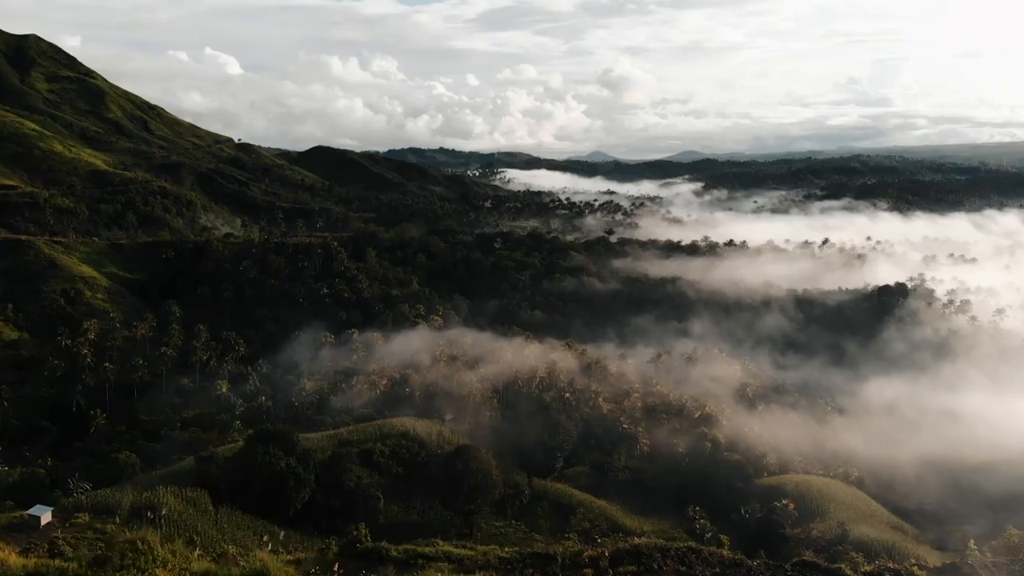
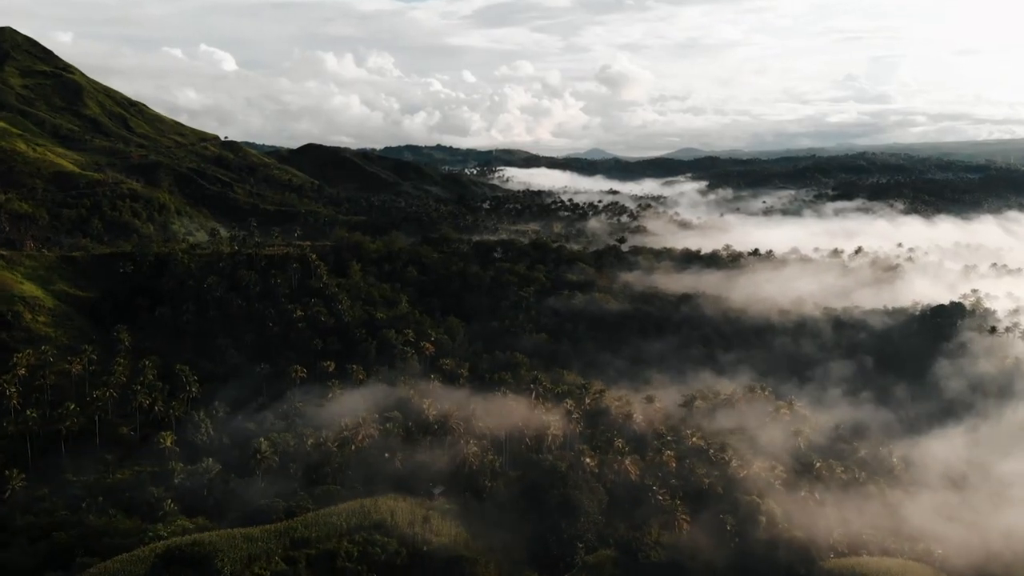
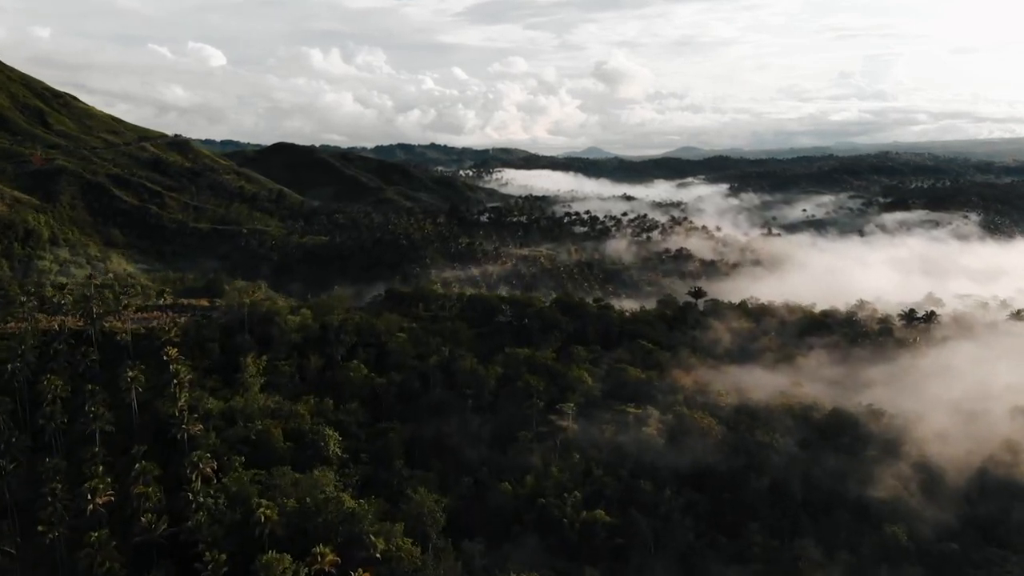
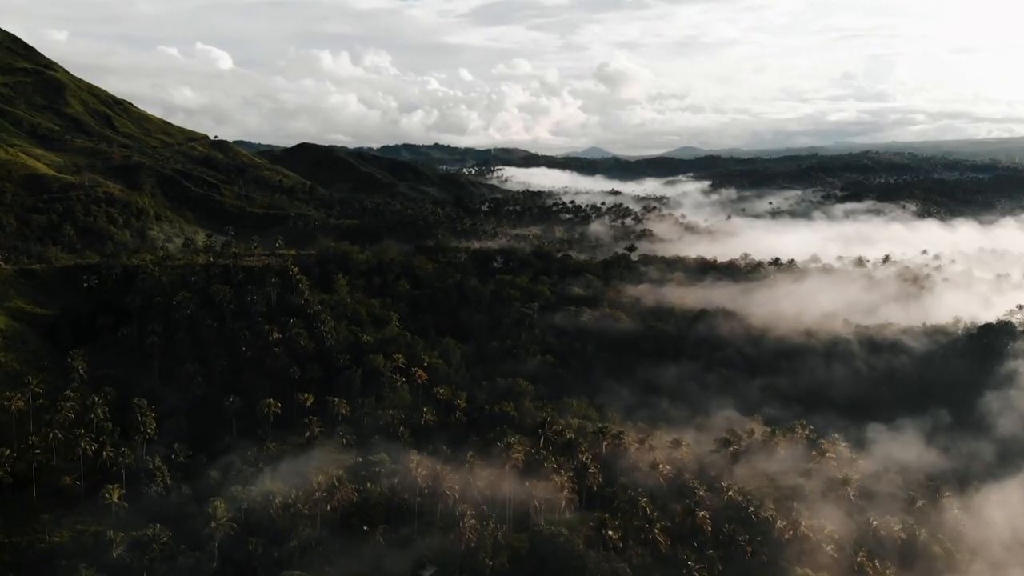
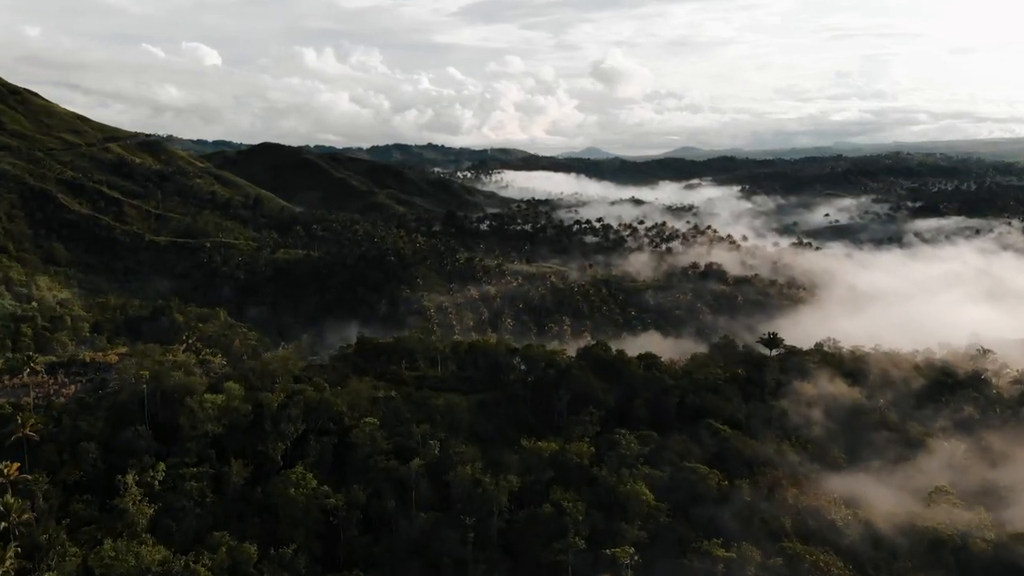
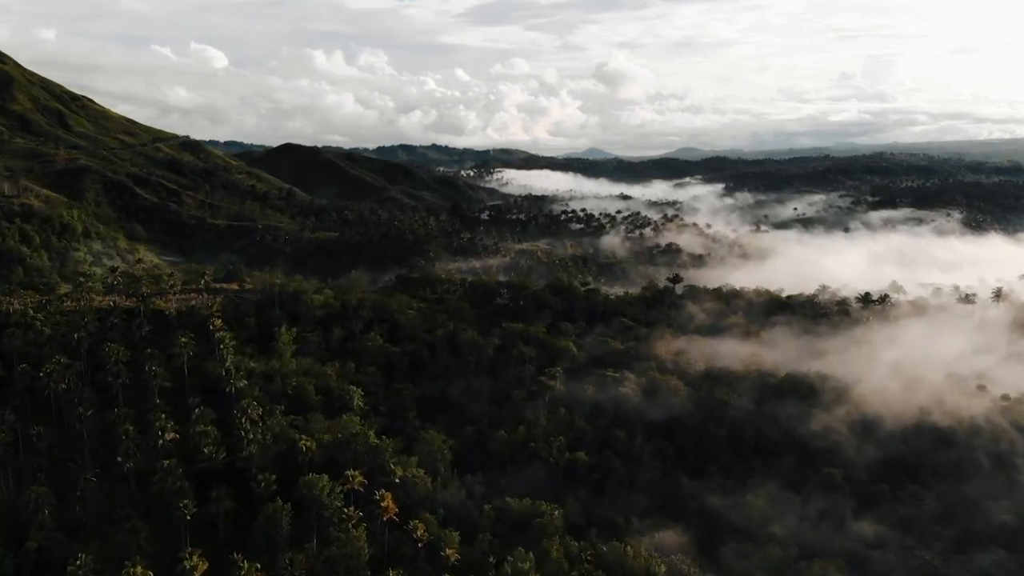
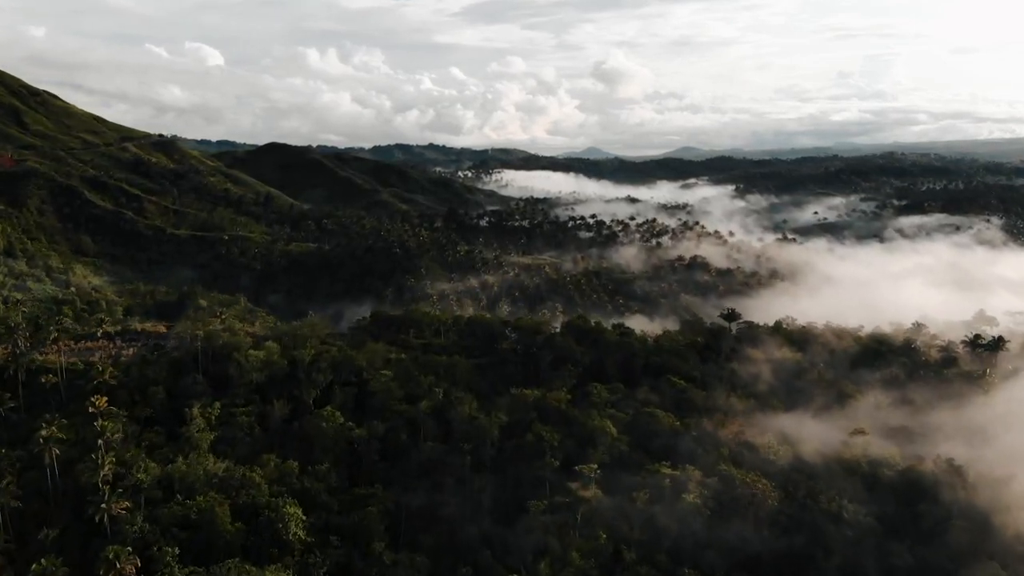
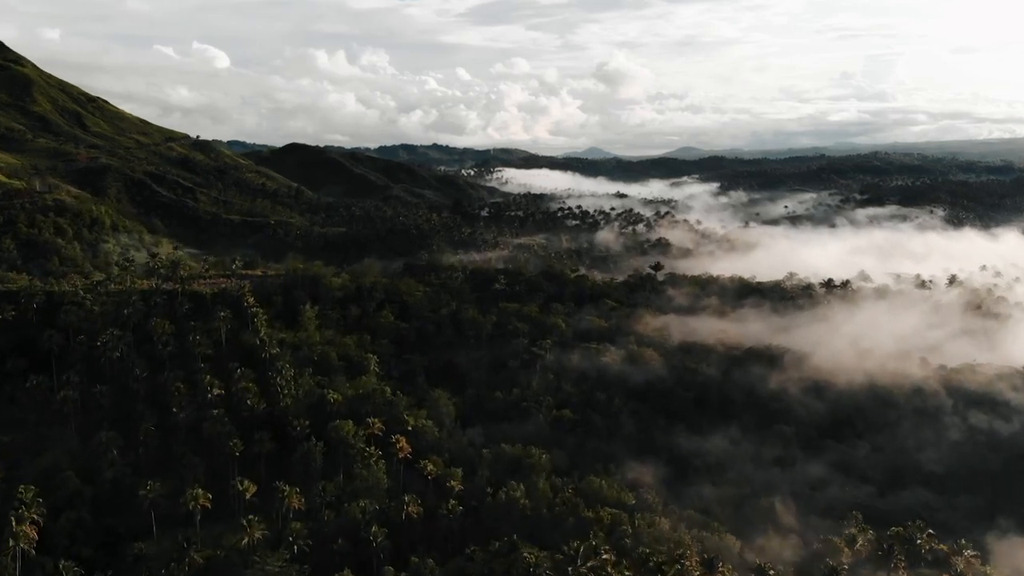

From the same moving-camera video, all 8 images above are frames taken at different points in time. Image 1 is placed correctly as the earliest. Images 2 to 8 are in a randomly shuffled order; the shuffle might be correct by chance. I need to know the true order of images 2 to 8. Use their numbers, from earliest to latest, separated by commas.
2, 4, 8, 6, 3, 7, 5
